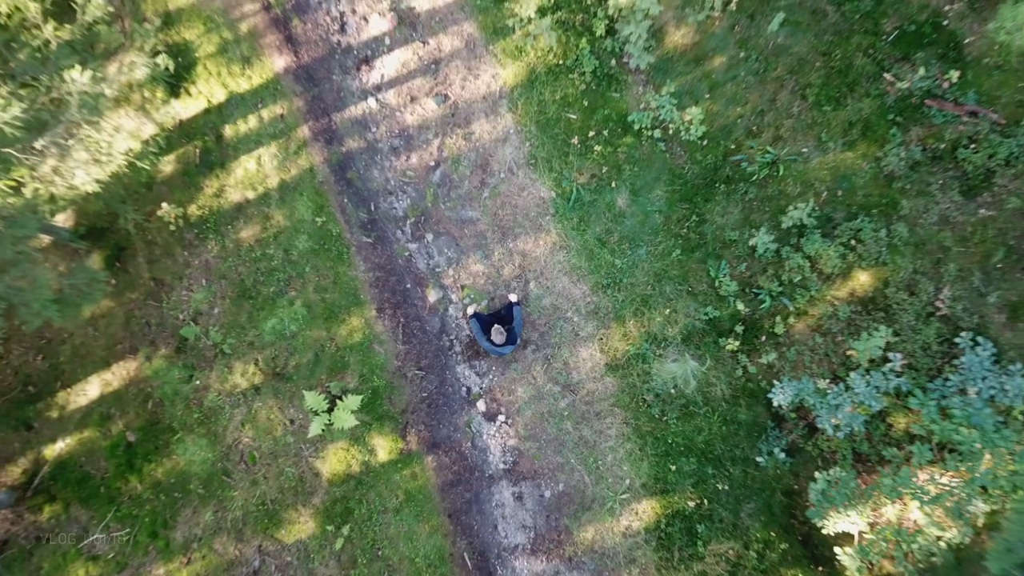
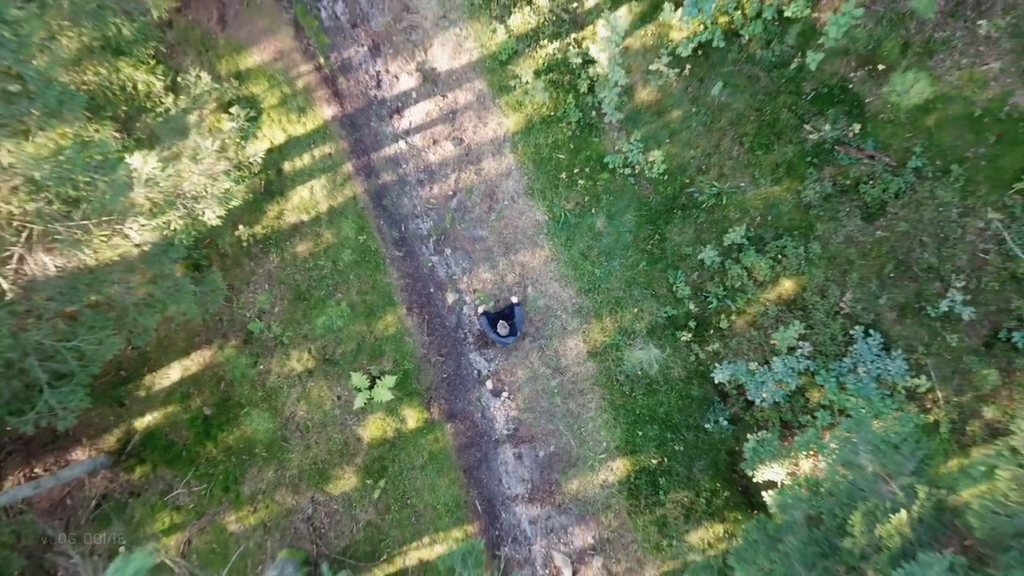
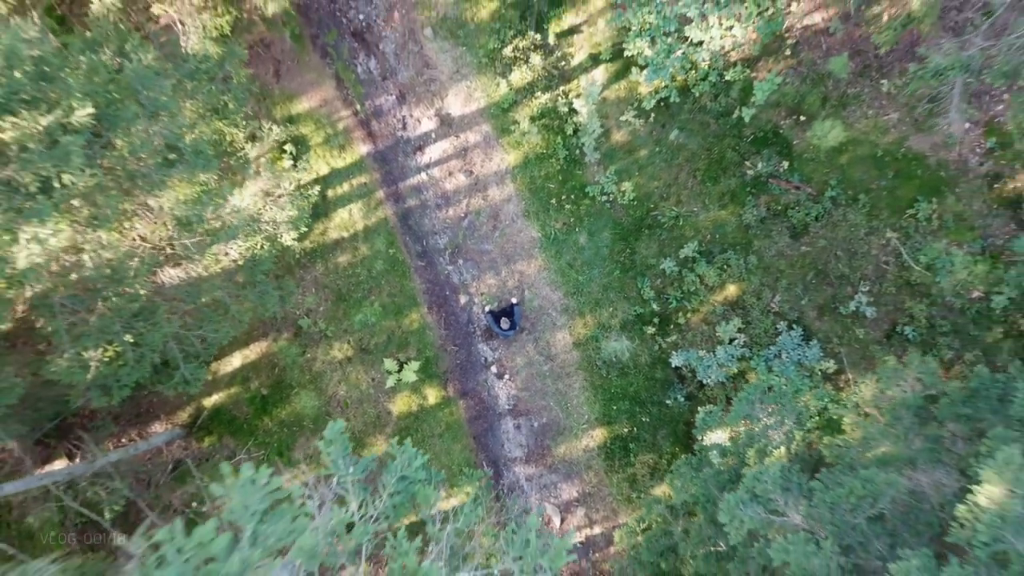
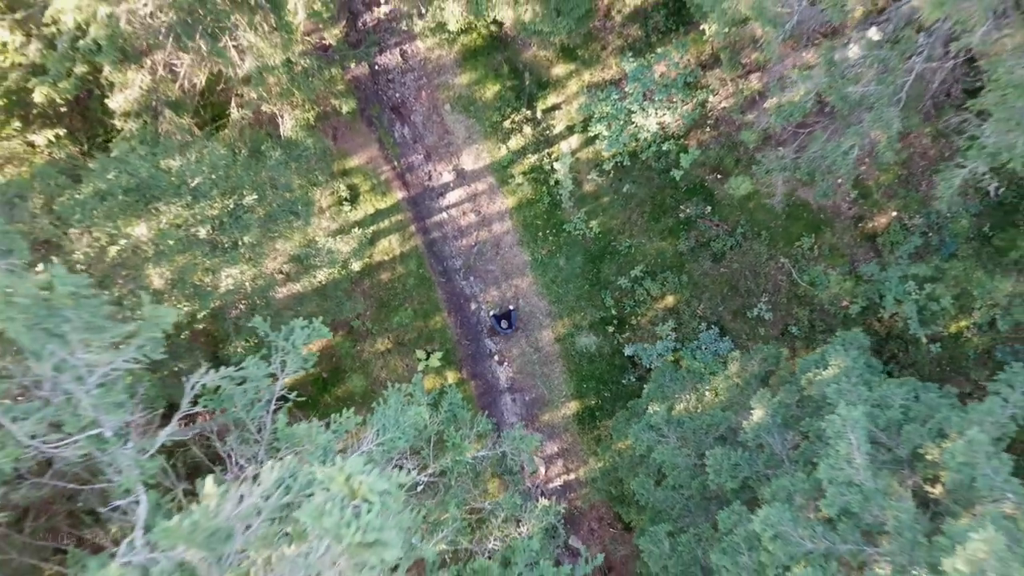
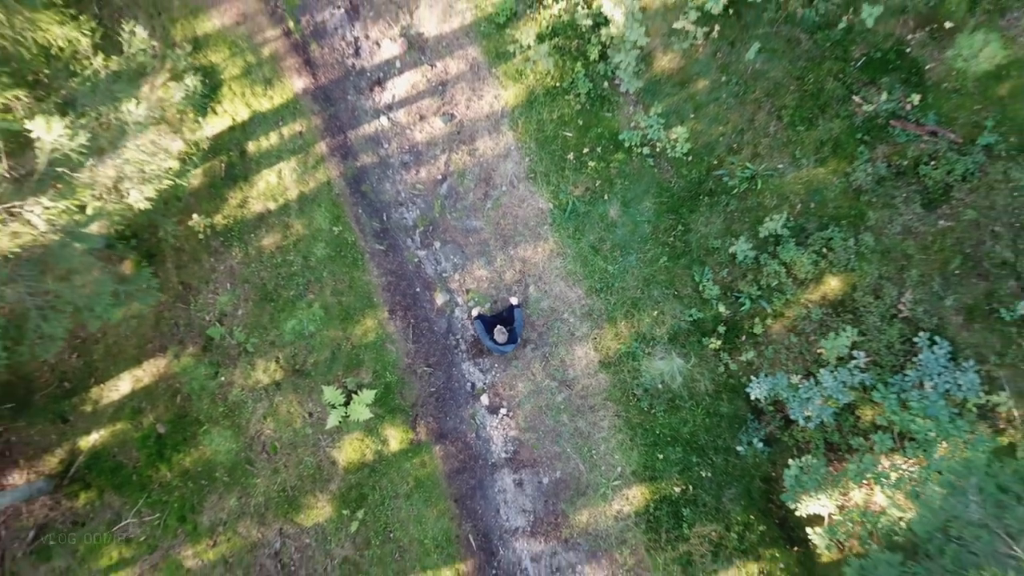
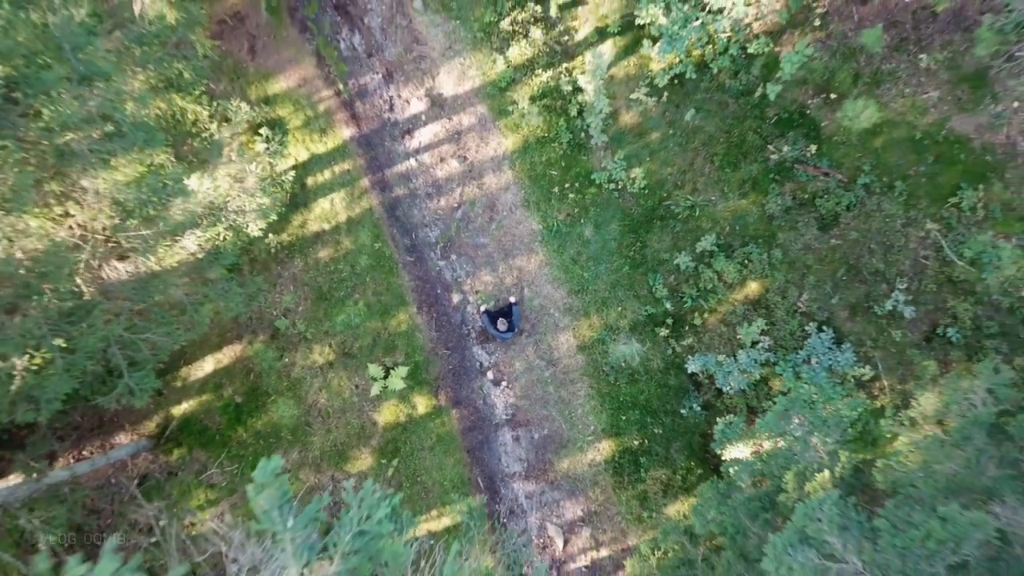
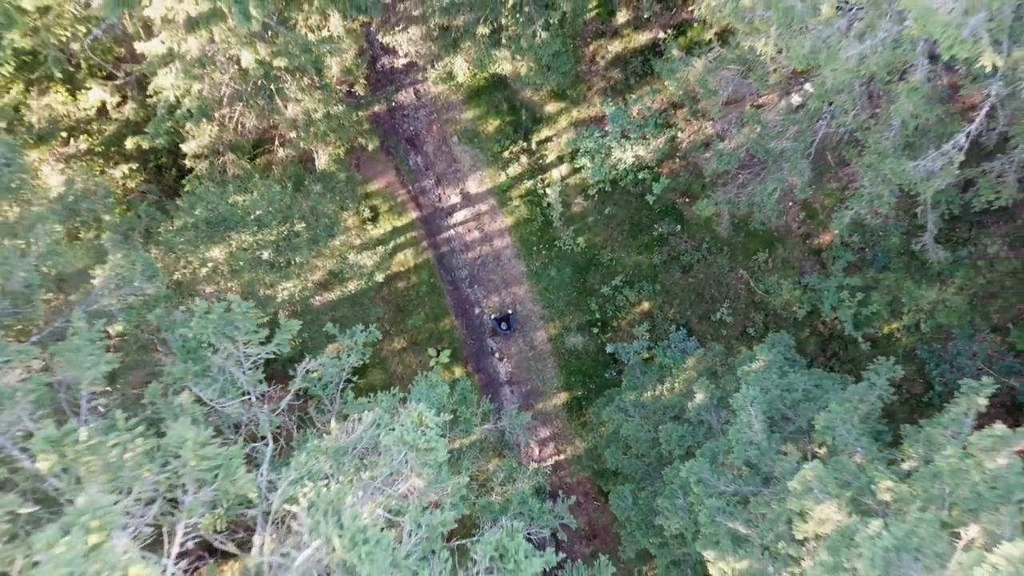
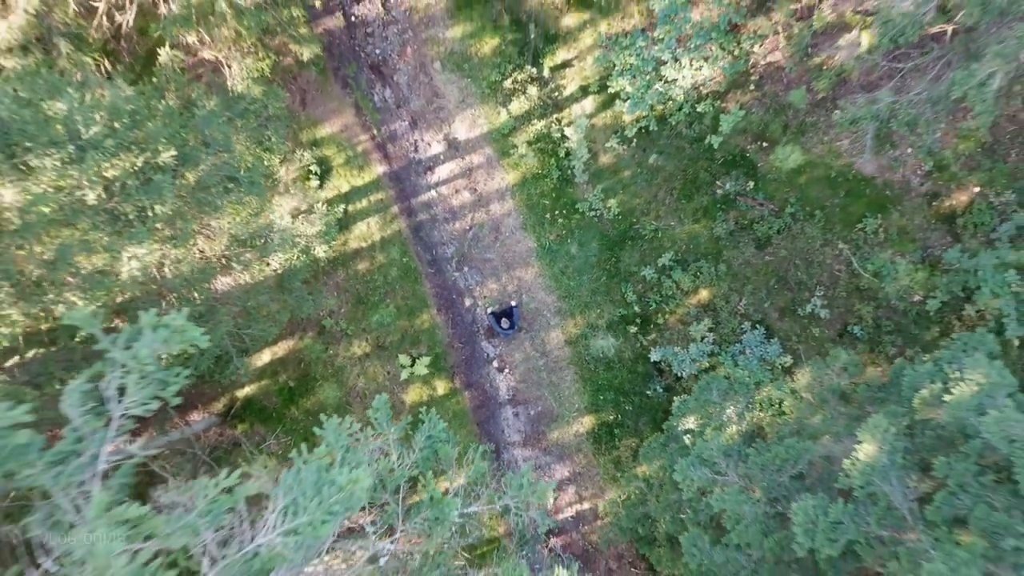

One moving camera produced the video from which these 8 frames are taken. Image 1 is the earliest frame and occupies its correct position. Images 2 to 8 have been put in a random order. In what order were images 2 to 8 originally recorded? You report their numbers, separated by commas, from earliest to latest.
5, 2, 6, 3, 8, 4, 7
